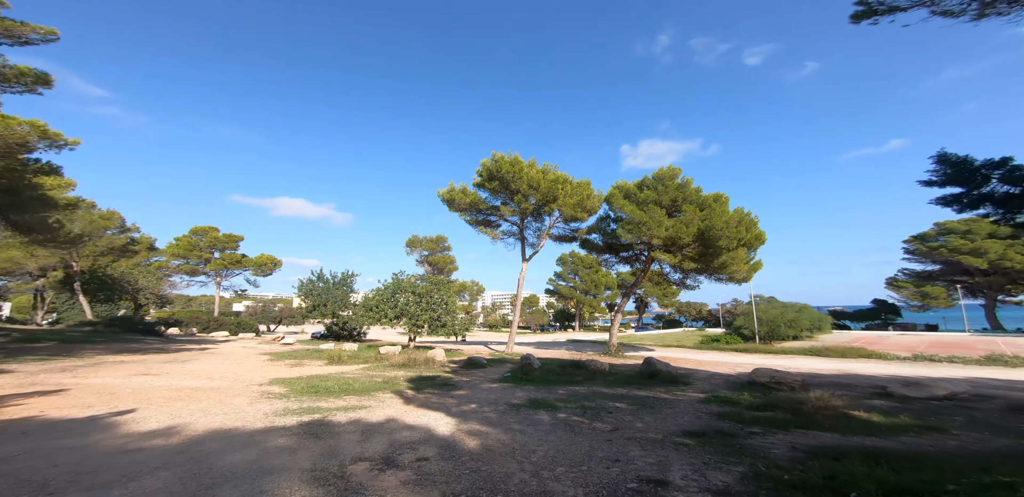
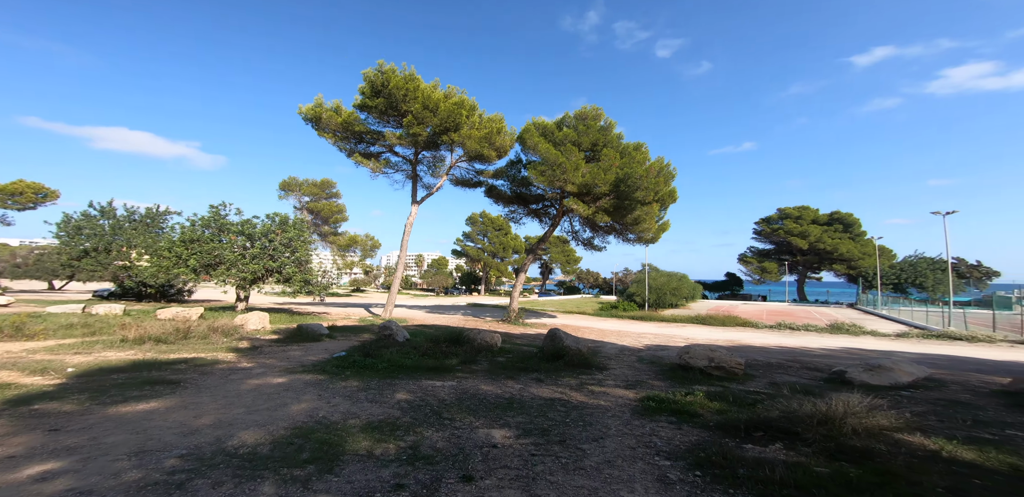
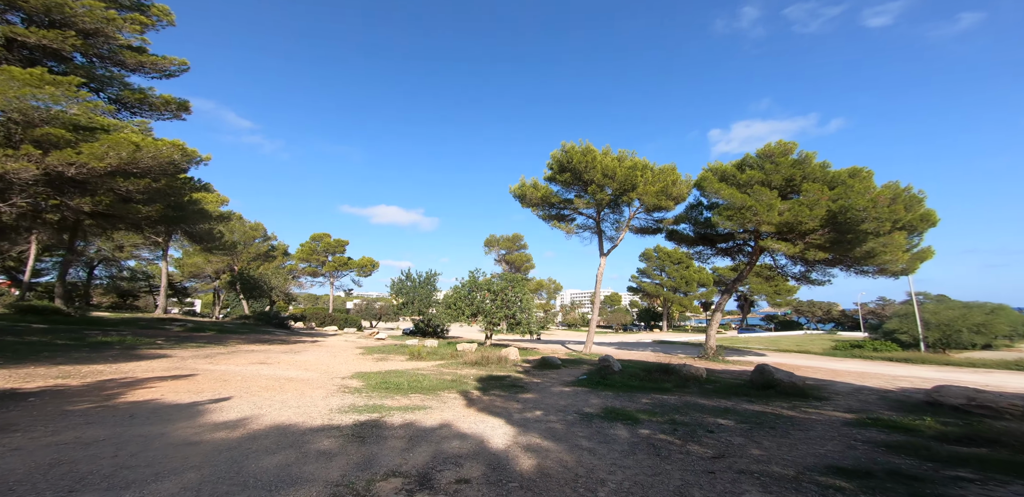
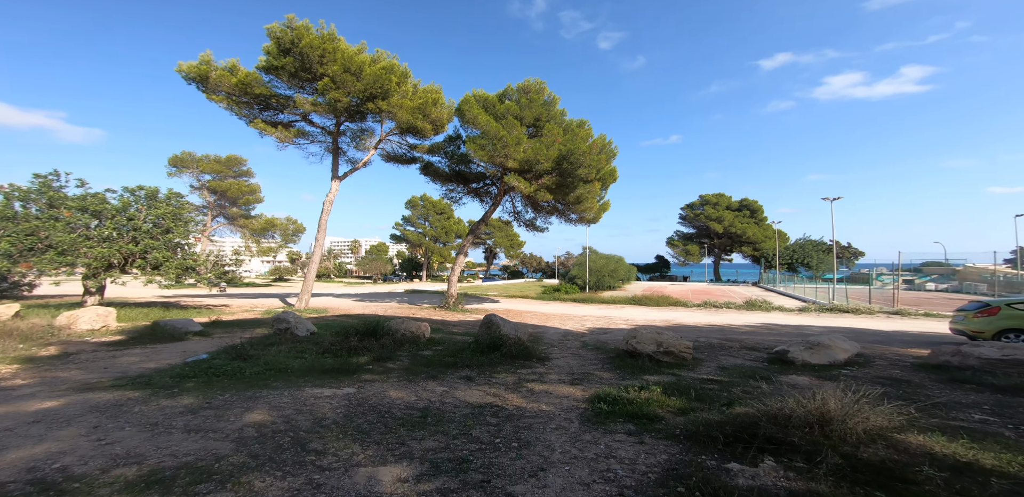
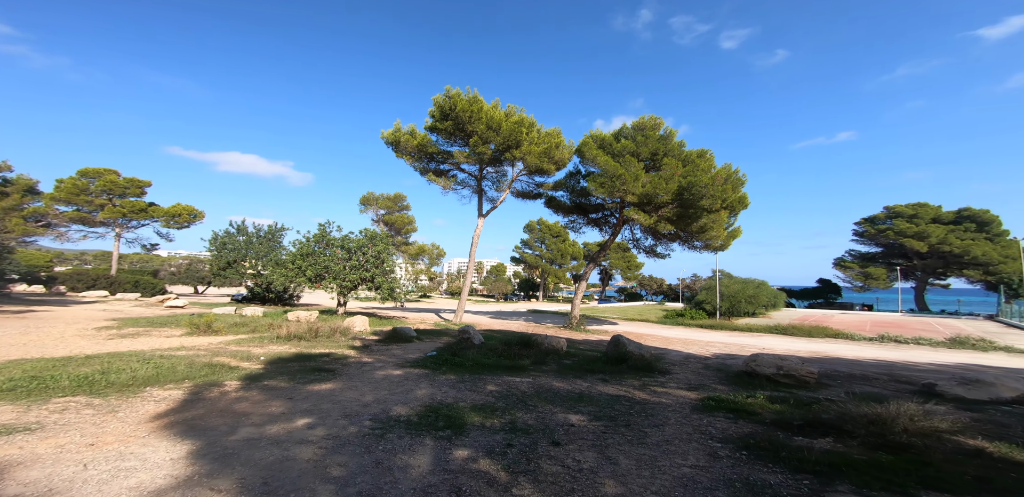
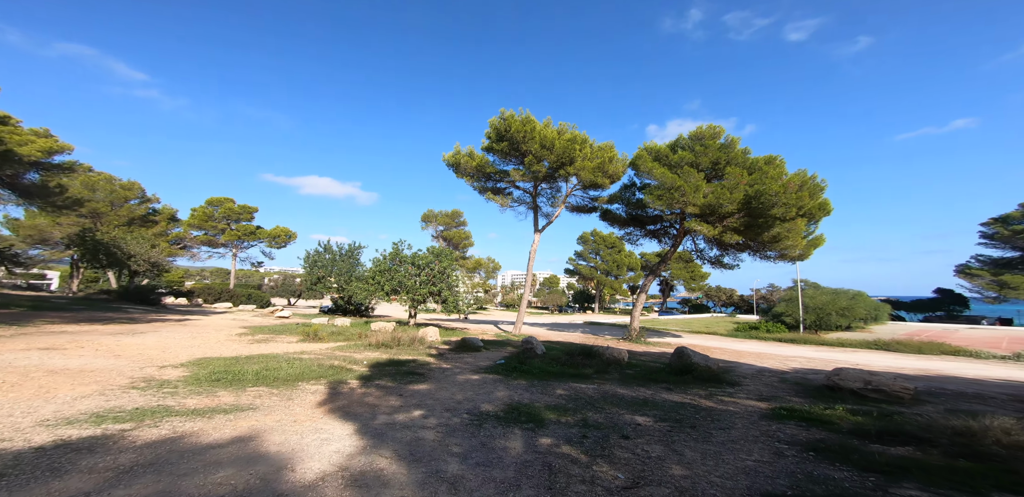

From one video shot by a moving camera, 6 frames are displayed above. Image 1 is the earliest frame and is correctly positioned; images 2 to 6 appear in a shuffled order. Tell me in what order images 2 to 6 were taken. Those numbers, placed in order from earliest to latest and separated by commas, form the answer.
3, 6, 5, 2, 4
